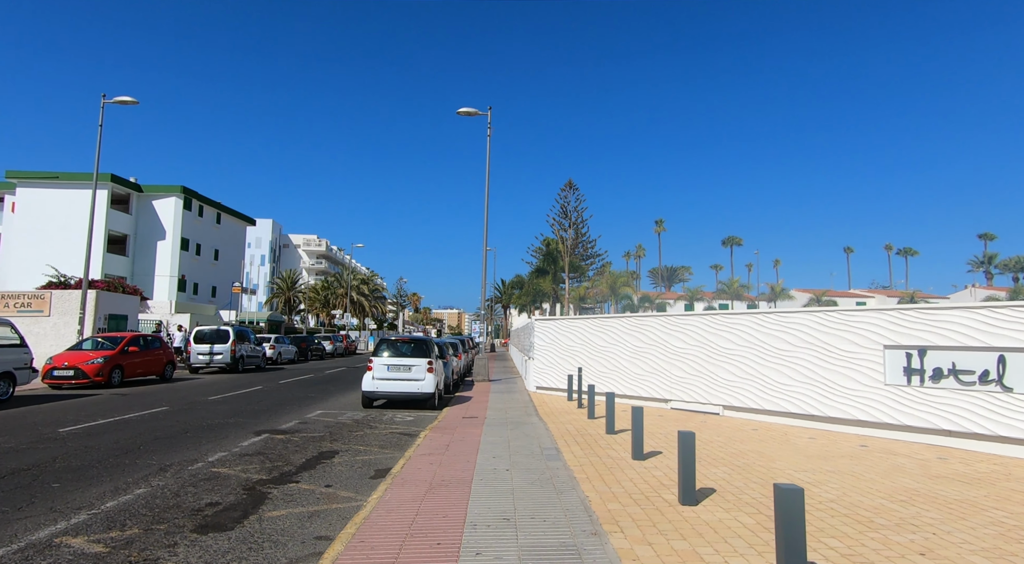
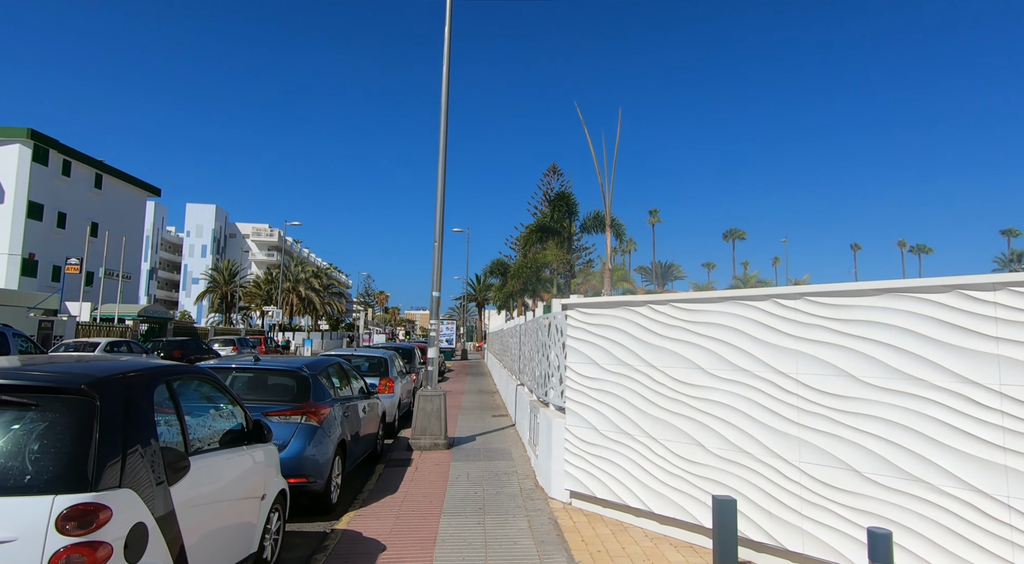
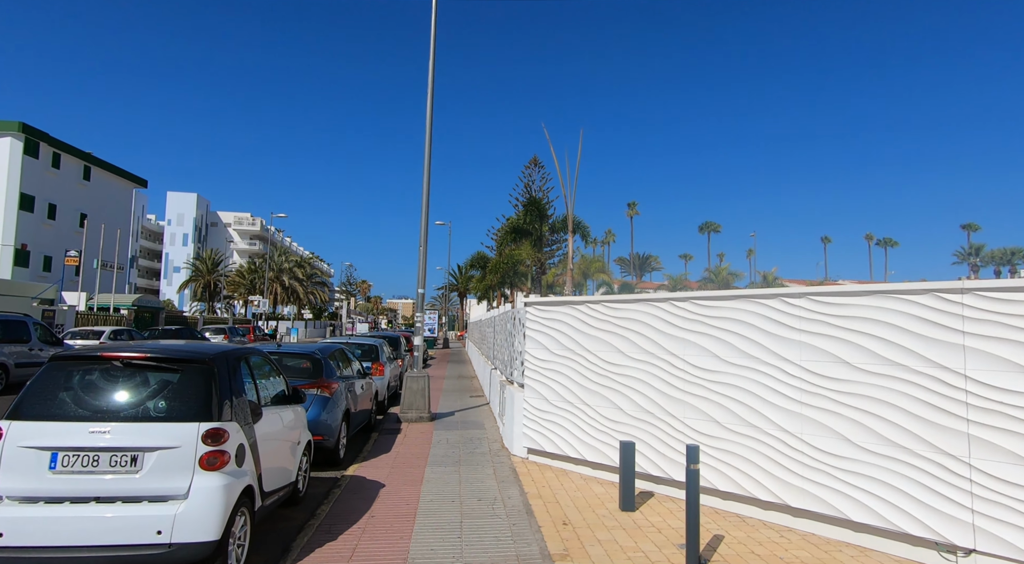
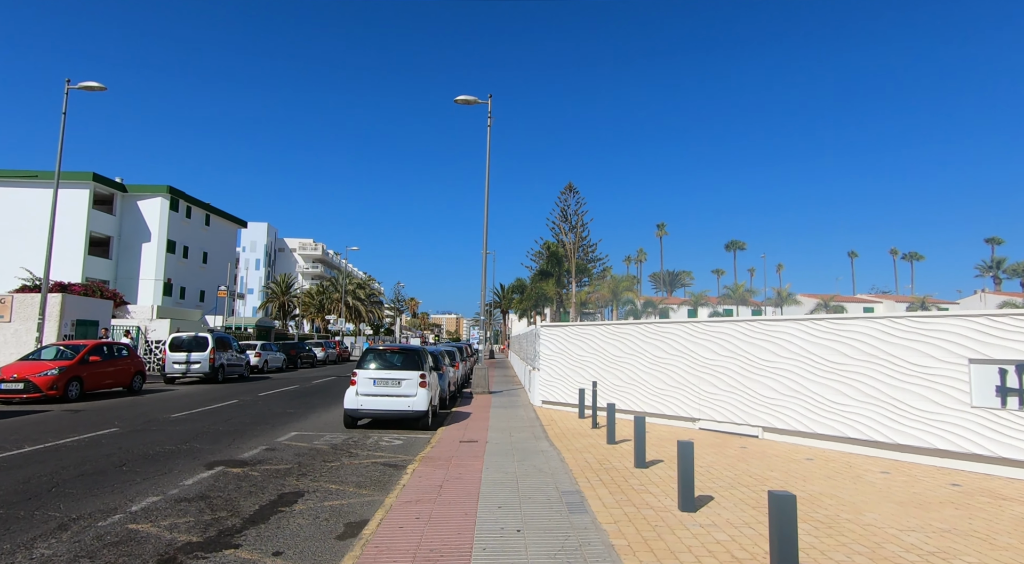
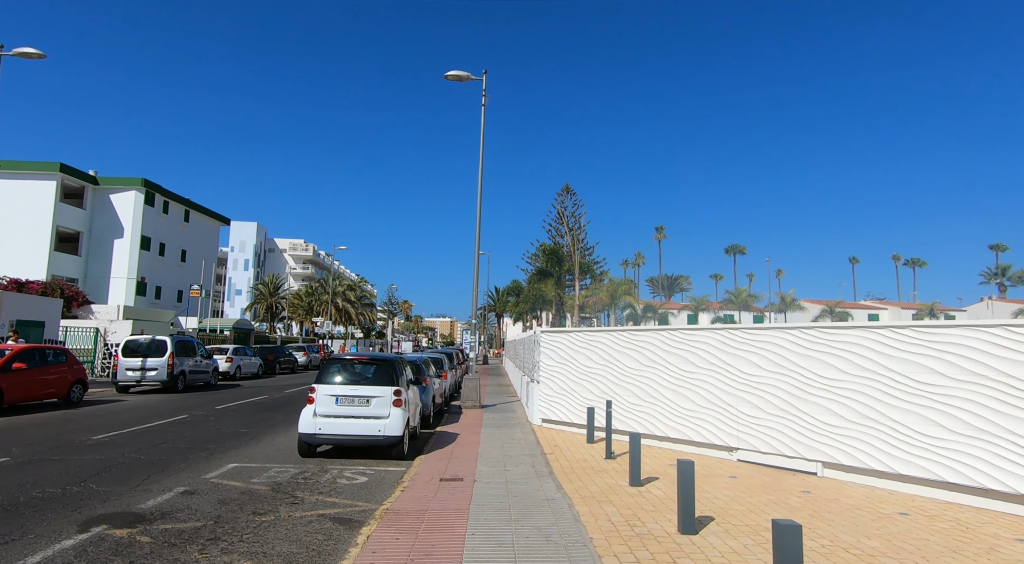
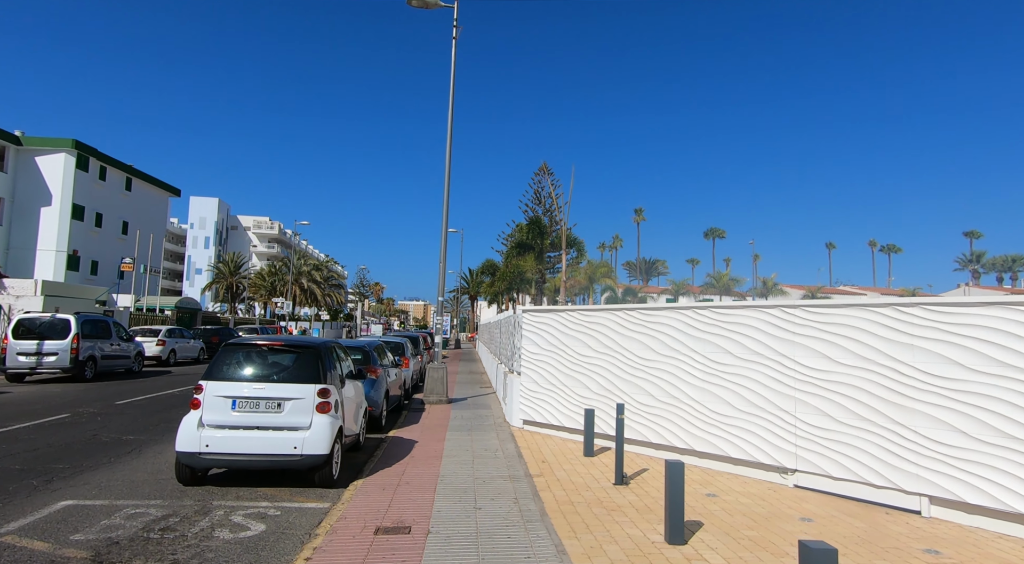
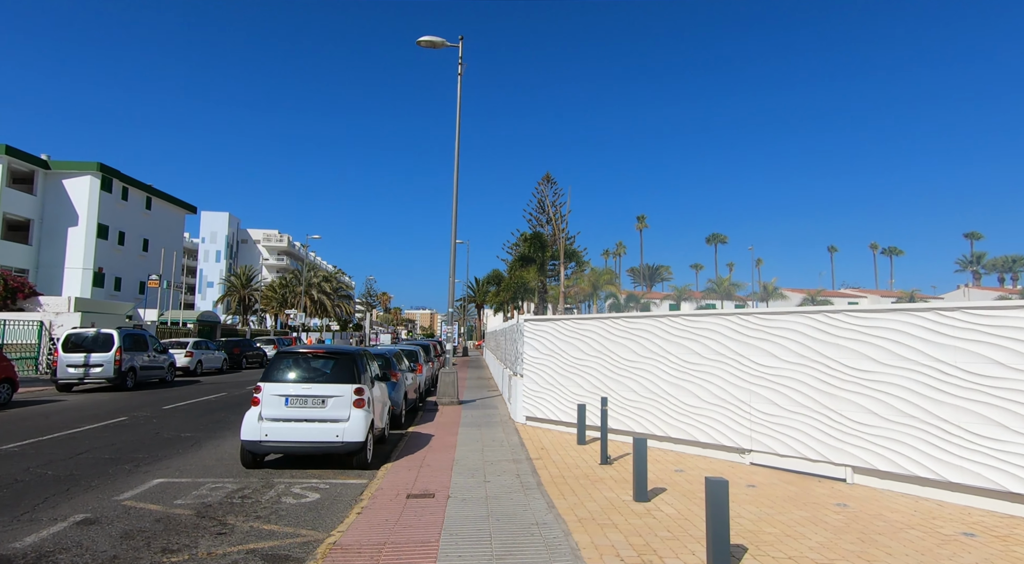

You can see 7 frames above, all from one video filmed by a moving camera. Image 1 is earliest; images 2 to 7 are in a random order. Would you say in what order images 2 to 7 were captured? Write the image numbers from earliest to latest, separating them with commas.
4, 5, 7, 6, 3, 2
